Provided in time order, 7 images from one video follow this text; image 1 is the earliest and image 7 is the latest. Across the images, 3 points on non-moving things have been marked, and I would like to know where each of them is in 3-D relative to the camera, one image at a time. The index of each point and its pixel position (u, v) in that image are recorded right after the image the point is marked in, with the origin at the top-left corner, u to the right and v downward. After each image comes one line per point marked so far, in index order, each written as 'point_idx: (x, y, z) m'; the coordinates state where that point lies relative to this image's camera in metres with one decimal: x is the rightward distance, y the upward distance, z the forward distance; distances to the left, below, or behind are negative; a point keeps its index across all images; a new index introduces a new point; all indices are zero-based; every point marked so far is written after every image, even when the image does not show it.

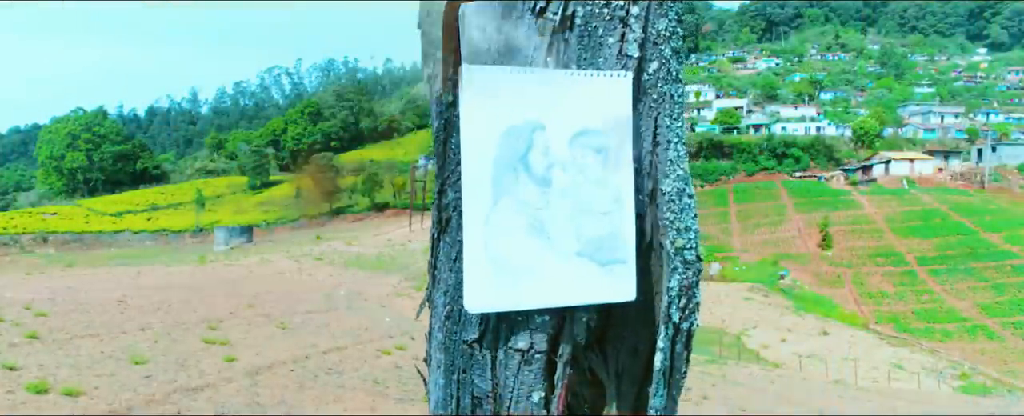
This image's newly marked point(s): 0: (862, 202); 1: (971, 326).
0: (+7.6, +0.2, +14.7) m
1: (+6.1, -1.6, +9.0) m
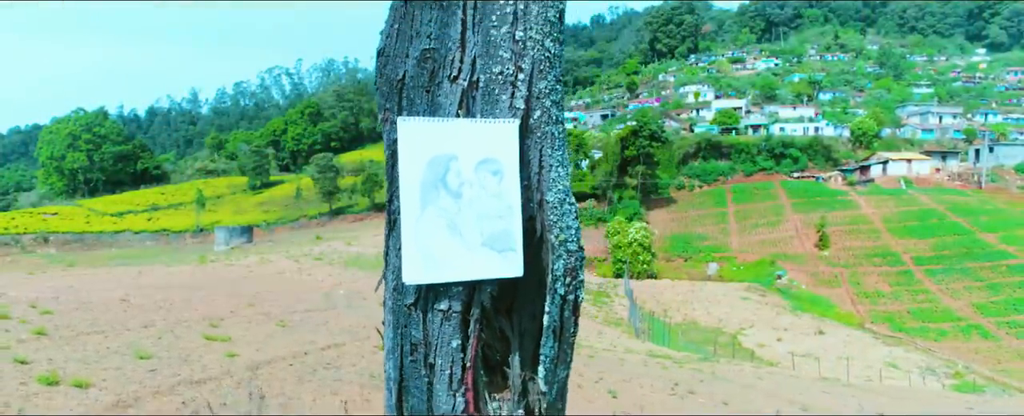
0: (+7.5, +0.2, +14.7) m
1: (+6.1, -1.6, +9.0) m
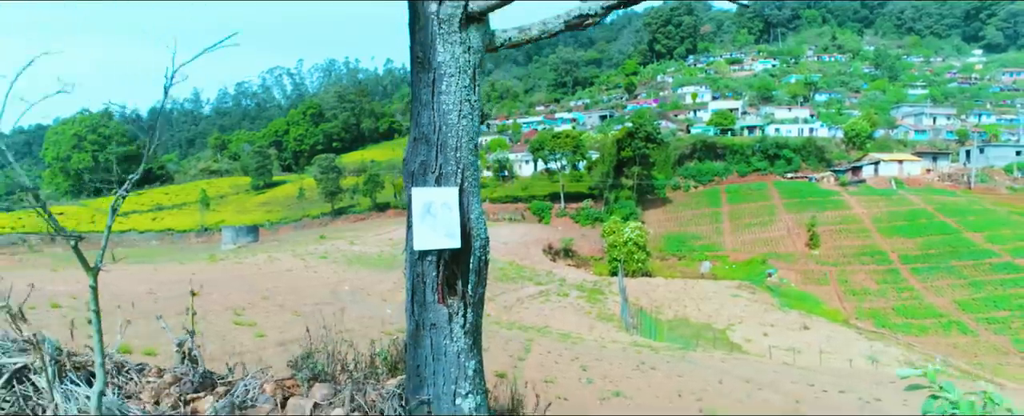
0: (+7.5, +0.2, +15.1) m
1: (+6.0, -1.6, +9.4) m
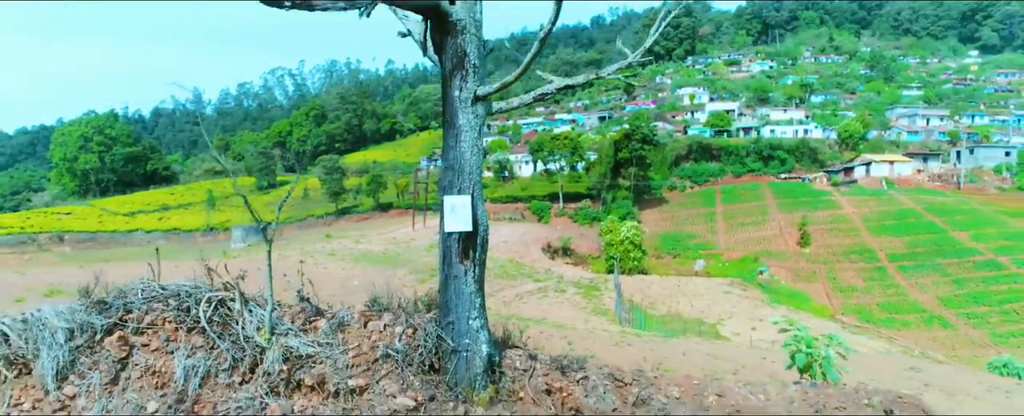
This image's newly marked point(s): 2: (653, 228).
0: (+7.5, +0.2, +15.5) m
1: (+6.0, -1.6, +9.7) m
2: (+3.3, -0.5, +15.7) m
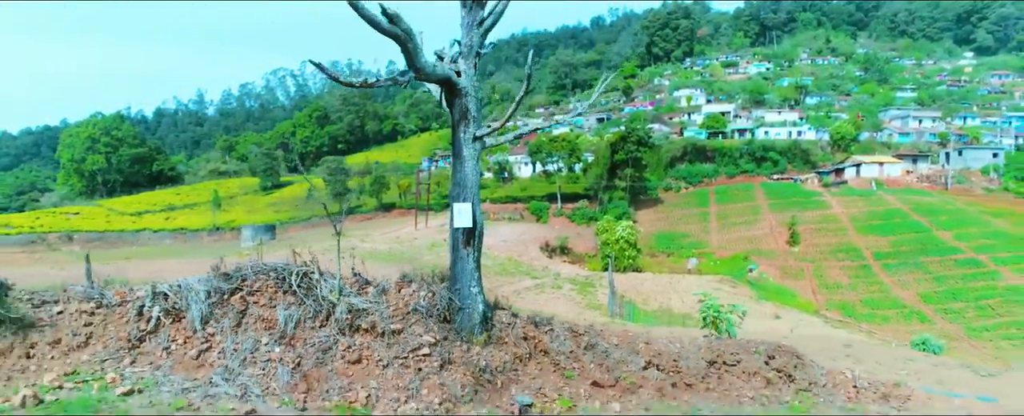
0: (+7.5, +0.2, +15.9) m
1: (+6.0, -1.6, +10.2) m
2: (+3.3, -0.5, +16.2) m
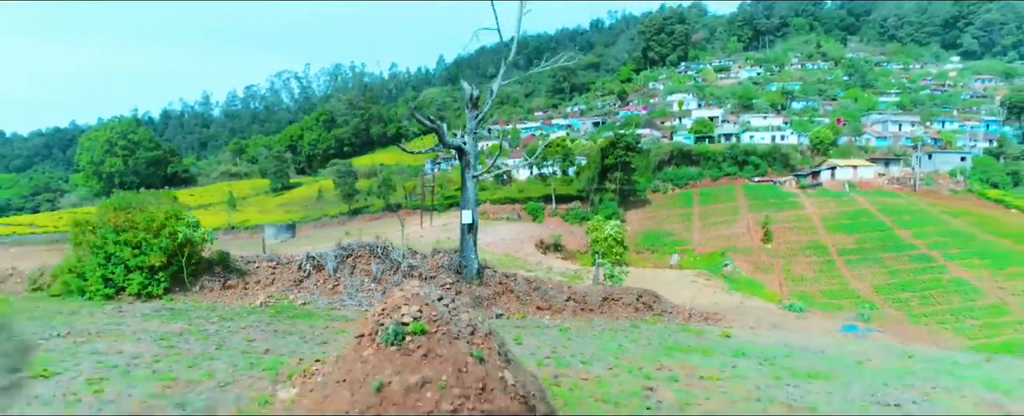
0: (+7.4, +0.2, +17.2) m
1: (+6.0, -1.6, +11.5) m
2: (+3.2, -0.5, +17.5) m
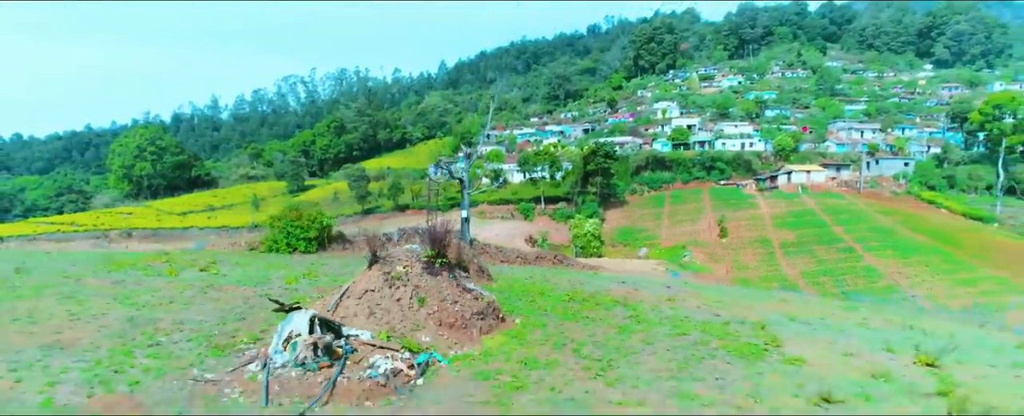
0: (+7.3, +0.2, +19.8) m
1: (+5.8, -1.6, +14.1) m
2: (+3.0, -0.5, +20.1) m
